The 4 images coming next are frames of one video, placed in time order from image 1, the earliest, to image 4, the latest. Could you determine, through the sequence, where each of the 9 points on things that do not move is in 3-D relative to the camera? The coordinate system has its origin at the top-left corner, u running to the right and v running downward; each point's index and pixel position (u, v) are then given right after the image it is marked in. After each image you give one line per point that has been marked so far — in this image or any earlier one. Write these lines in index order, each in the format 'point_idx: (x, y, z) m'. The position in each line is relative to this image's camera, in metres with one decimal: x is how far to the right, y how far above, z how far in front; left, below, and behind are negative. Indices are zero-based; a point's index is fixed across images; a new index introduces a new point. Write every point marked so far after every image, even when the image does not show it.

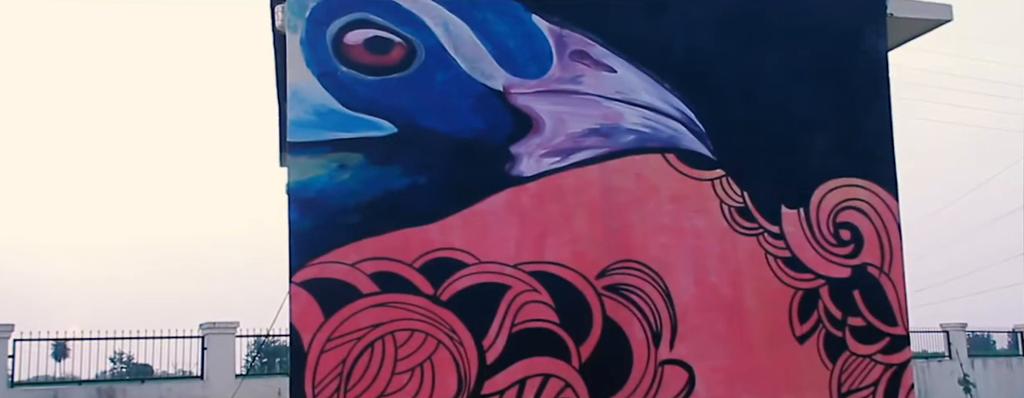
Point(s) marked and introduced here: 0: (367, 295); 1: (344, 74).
0: (-0.8, -0.6, +5.7) m
1: (-1.0, +0.8, +6.0) m
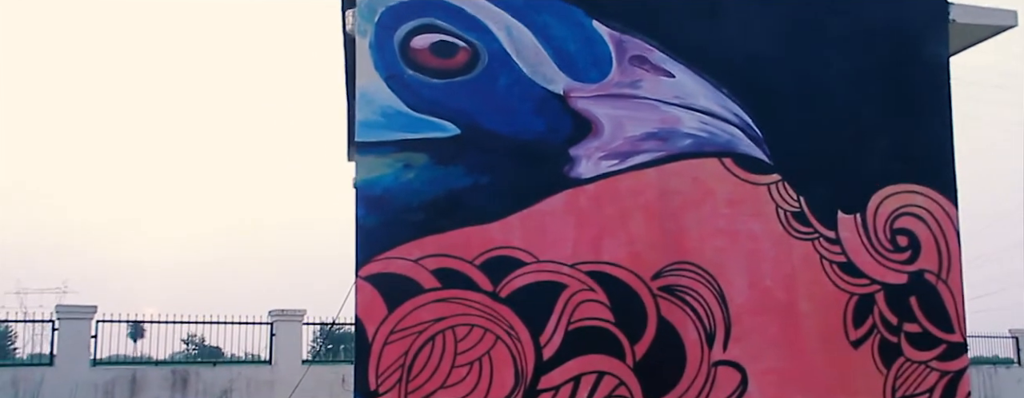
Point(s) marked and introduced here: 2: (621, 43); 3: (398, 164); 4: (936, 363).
0: (-0.5, -0.6, +6.0) m
1: (-0.6, +0.8, +6.2) m
2: (+0.7, +1.0, +6.5) m
3: (-0.7, +0.2, +6.1) m
4: (+2.8, -1.1, +6.5) m
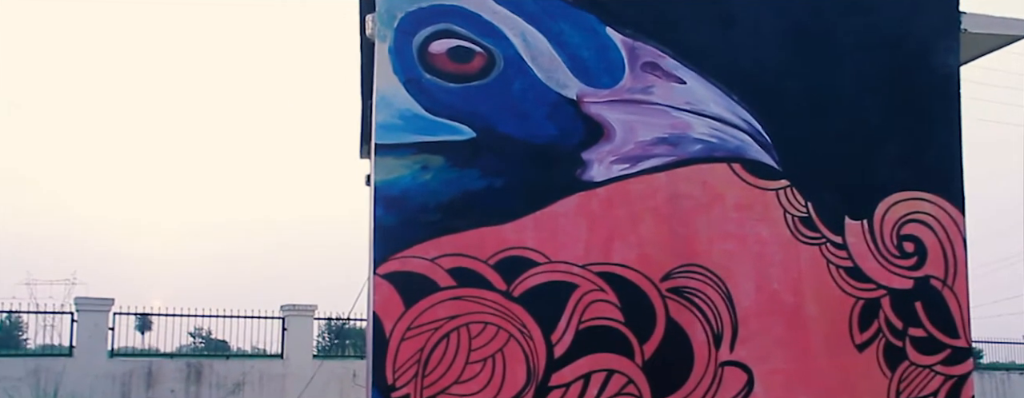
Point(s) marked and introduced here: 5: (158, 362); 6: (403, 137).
0: (-0.4, -0.6, +6.2) m
1: (-0.5, +0.8, +6.4) m
2: (+0.8, +1.0, +6.6) m
3: (-0.6, +0.2, +6.3) m
4: (+2.9, -1.1, +6.7) m
5: (-5.6, -2.6, +15.5) m
6: (-0.7, +0.4, +6.3) m
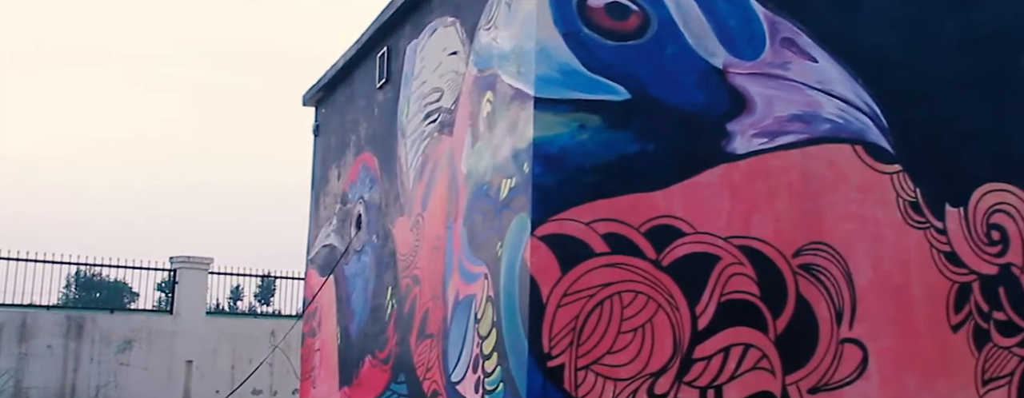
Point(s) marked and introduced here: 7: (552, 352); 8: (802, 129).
0: (+0.5, -0.3, +5.9) m
1: (+0.5, +1.0, +6.0) m
2: (+1.8, +1.2, +6.6) m
3: (+0.4, +0.5, +5.9) m
4: (+3.6, -1.1, +7.1) m
5: (-6.7, -1.7, +13.9) m
6: (+0.3, +0.7, +5.9) m
7: (+0.2, -0.9, +5.7) m
8: (+2.0, +0.5, +6.6) m
